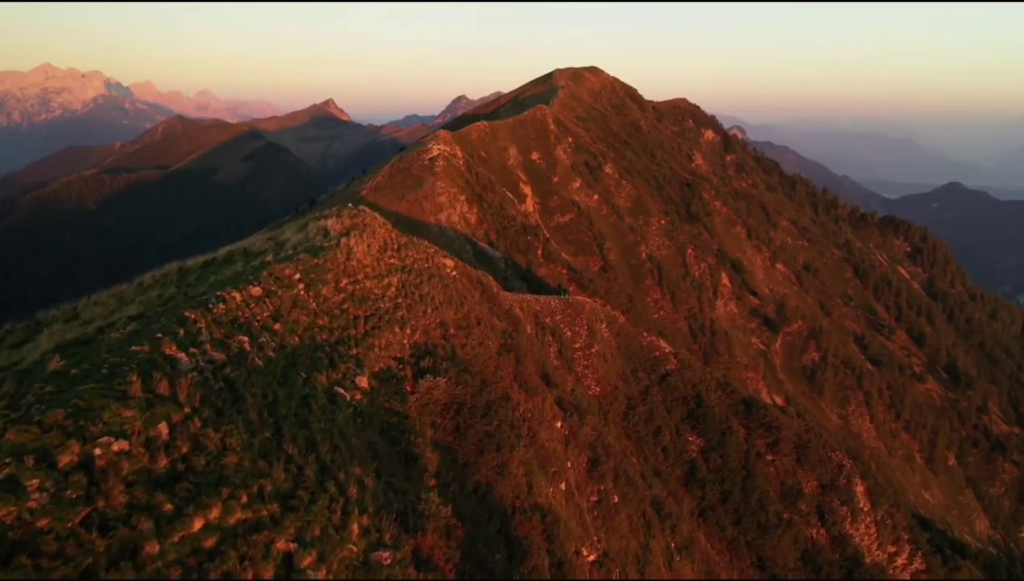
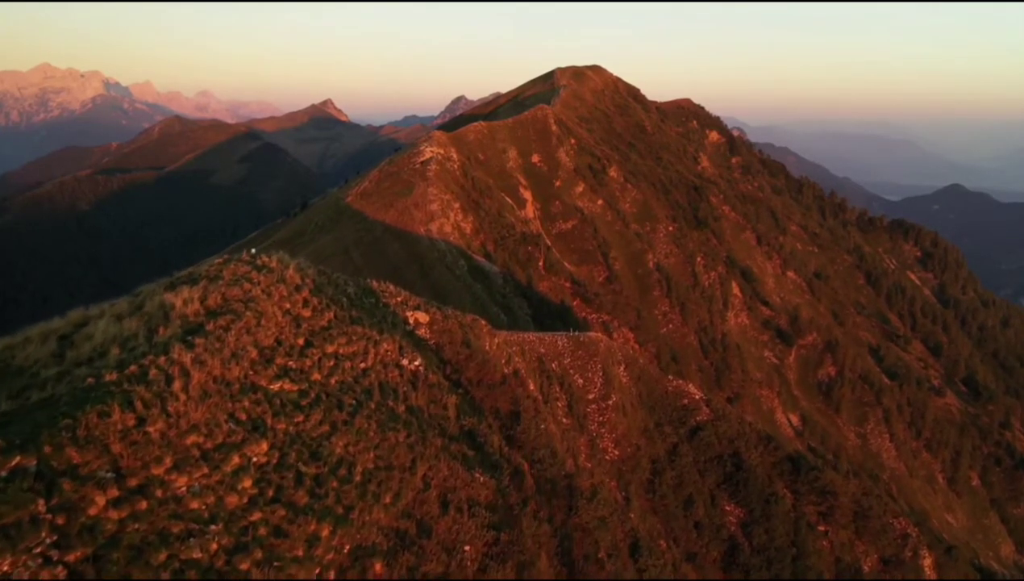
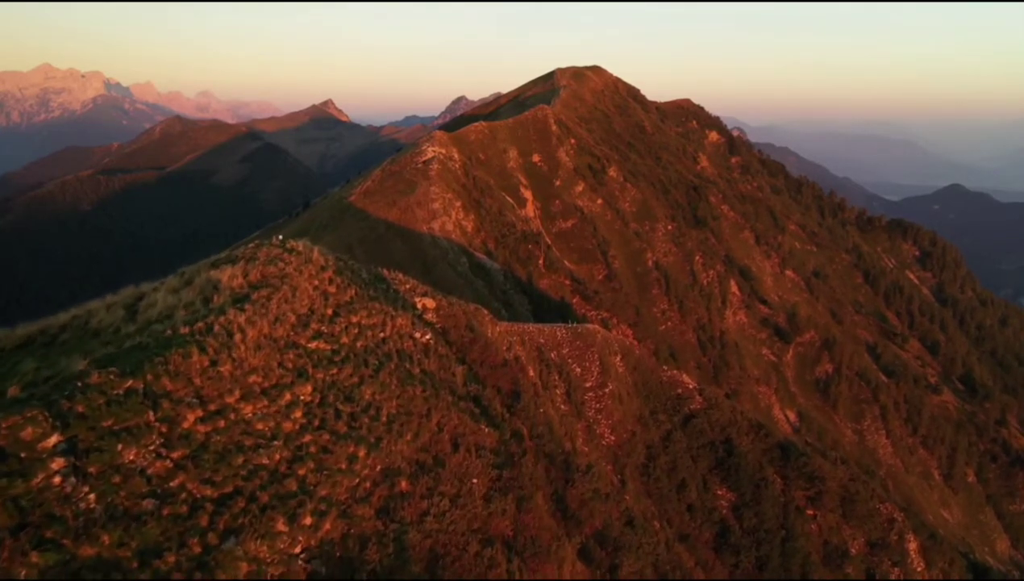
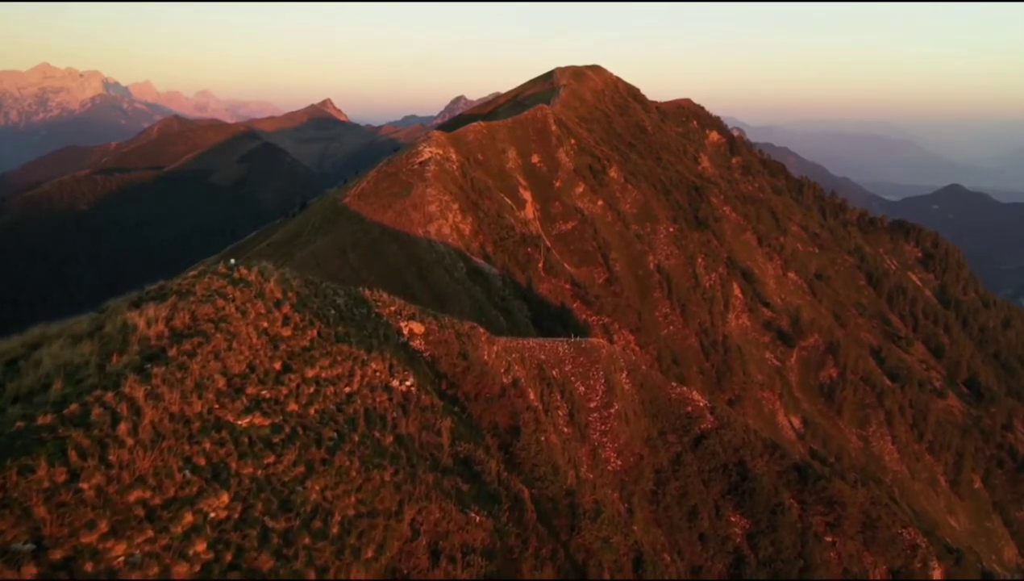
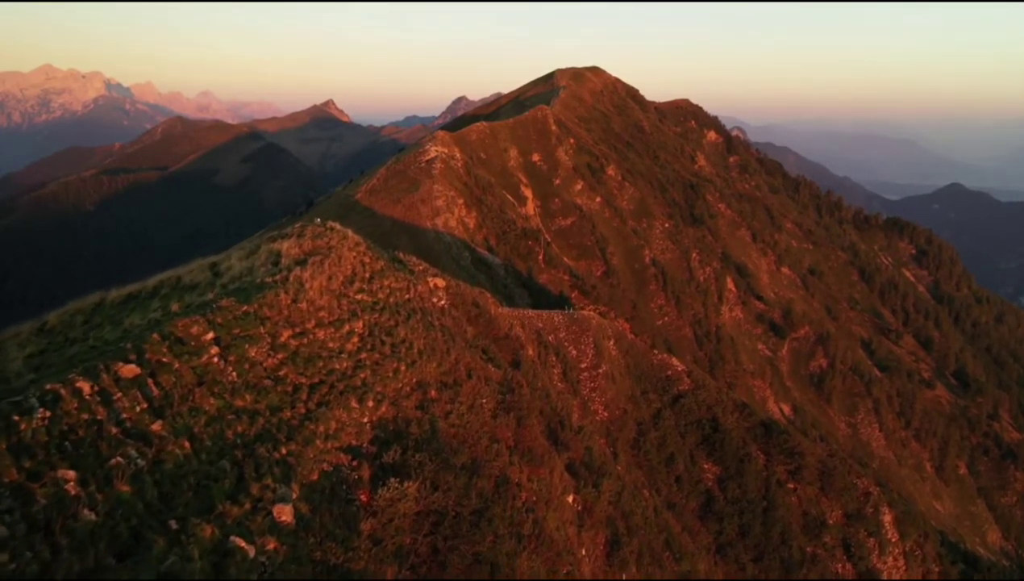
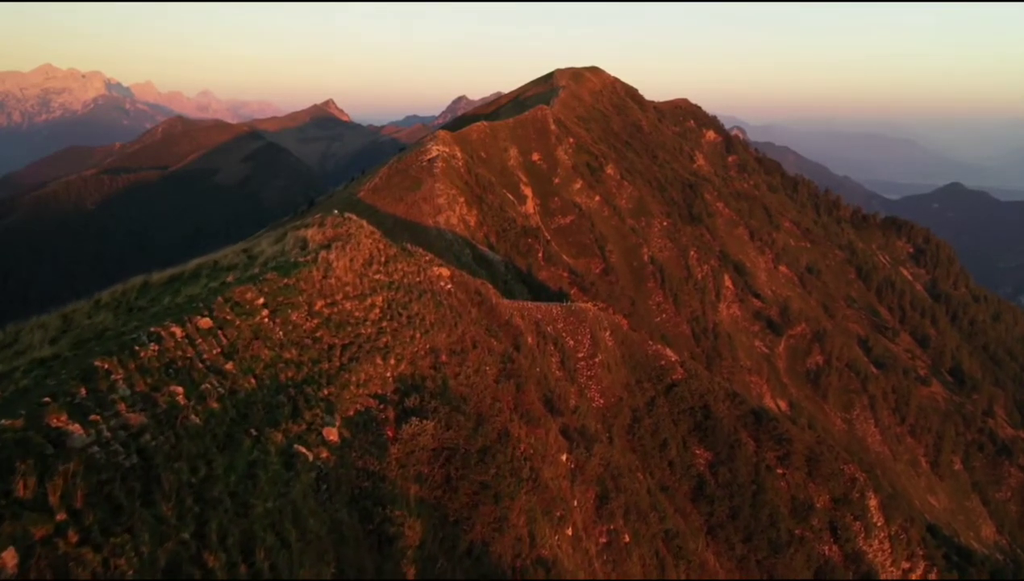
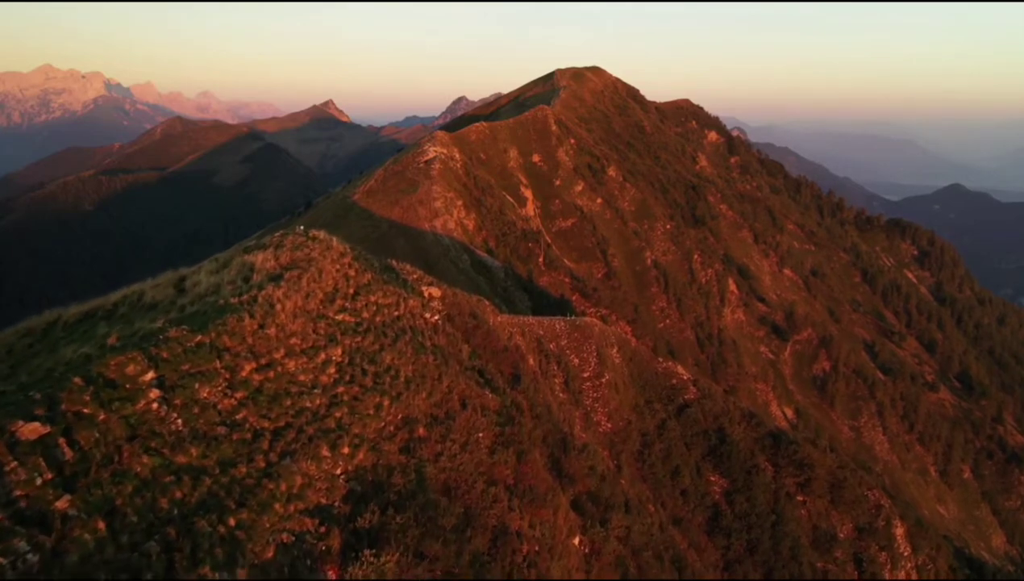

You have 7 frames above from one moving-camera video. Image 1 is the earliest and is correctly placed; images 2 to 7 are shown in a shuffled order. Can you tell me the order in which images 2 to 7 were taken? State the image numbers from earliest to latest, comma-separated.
6, 5, 7, 3, 2, 4
